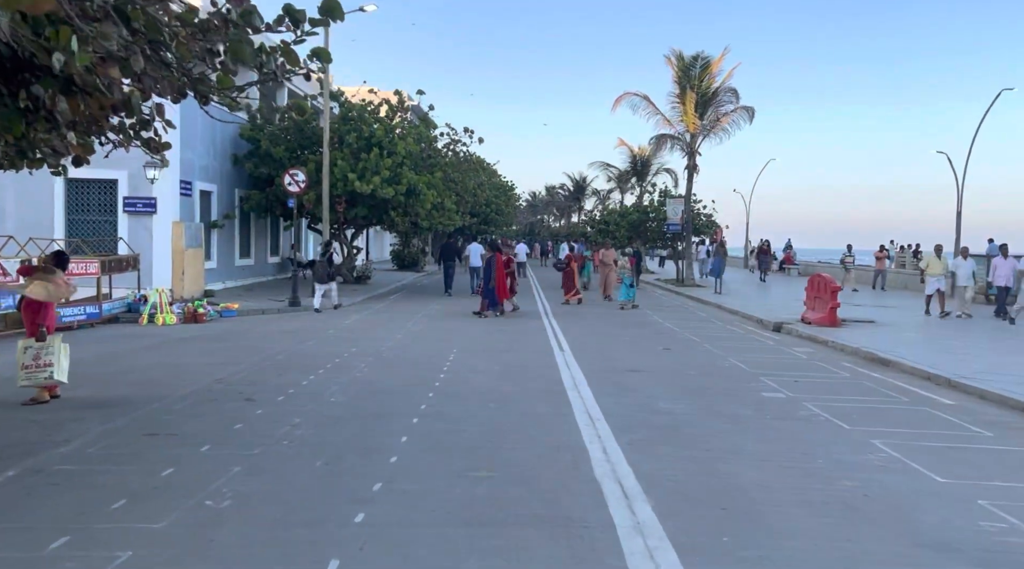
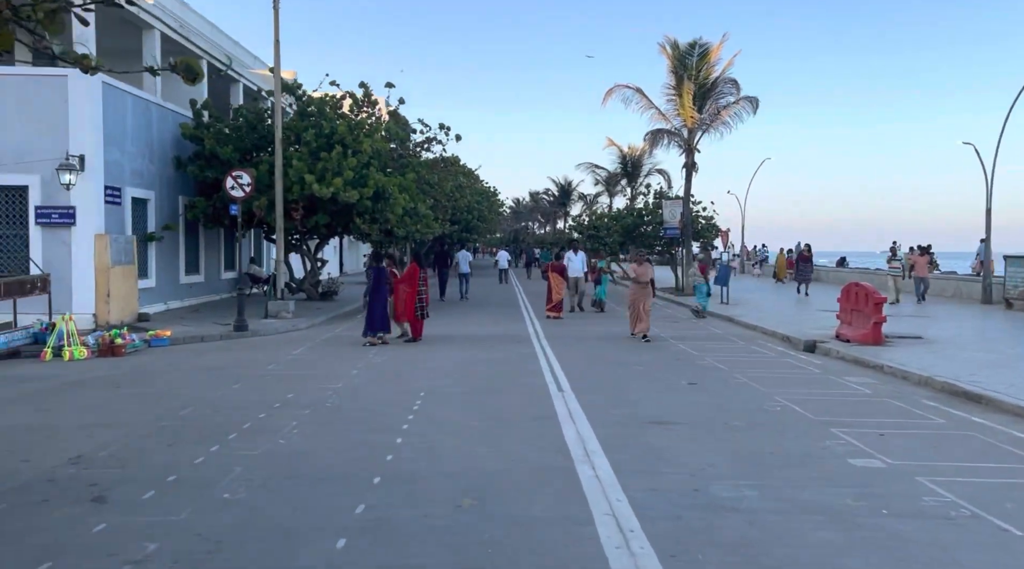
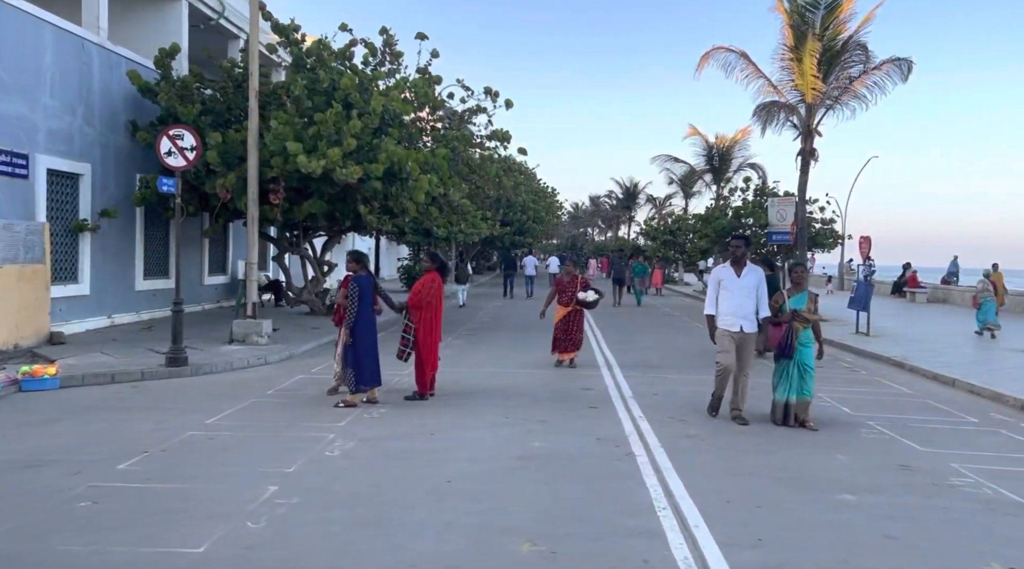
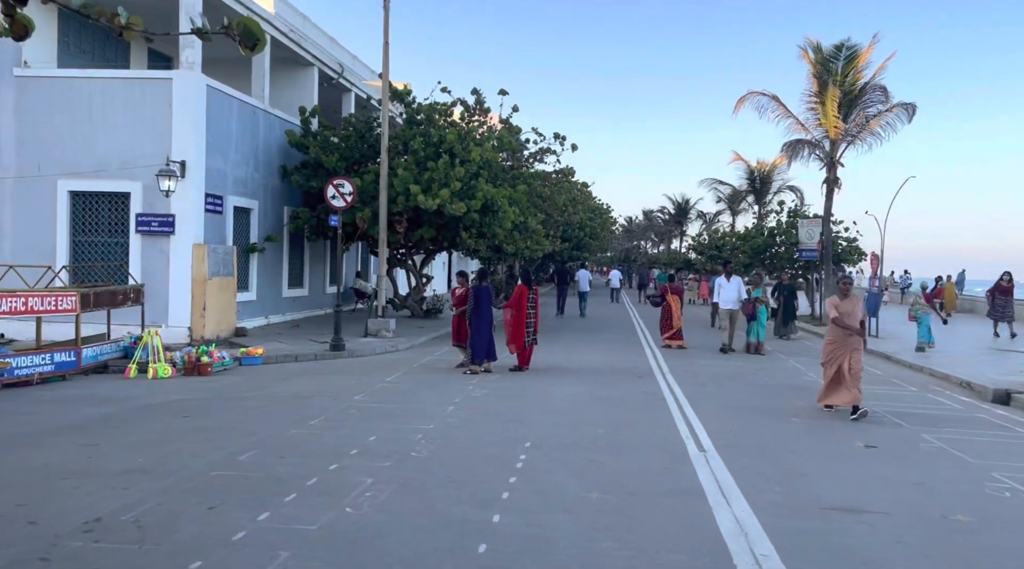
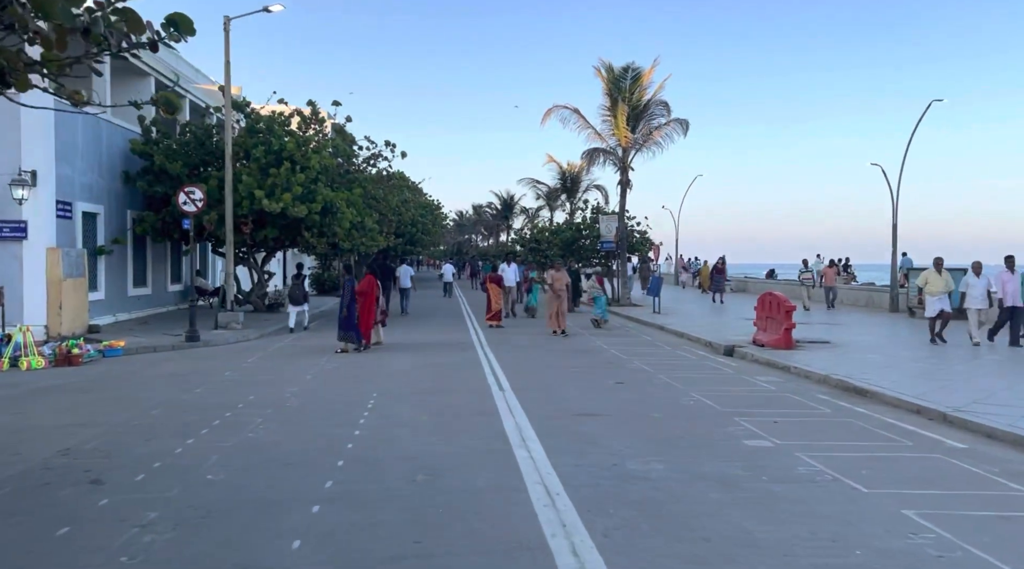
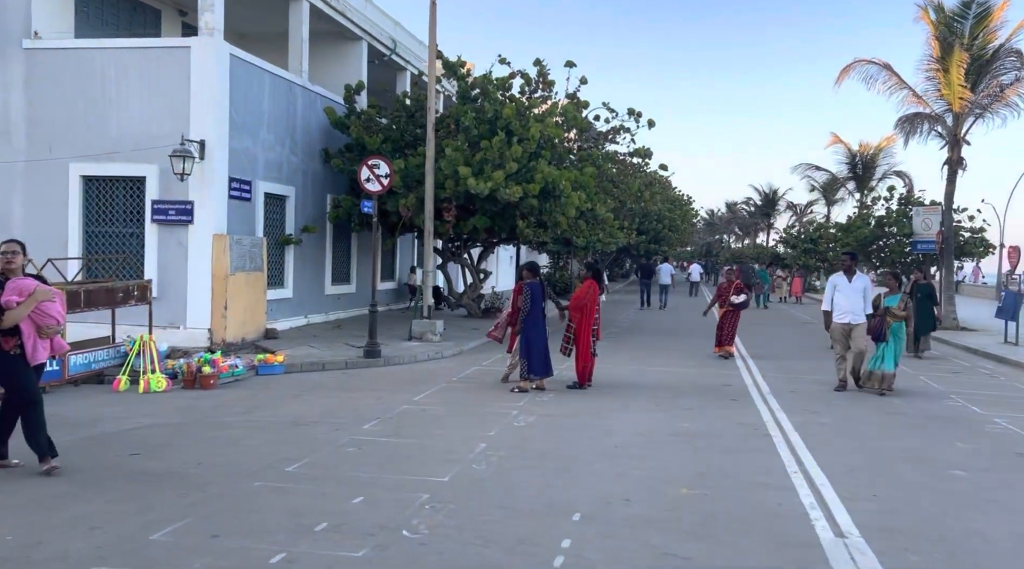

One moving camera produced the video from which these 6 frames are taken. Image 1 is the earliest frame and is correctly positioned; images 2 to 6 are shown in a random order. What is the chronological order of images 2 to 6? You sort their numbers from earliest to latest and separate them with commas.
5, 2, 4, 6, 3
